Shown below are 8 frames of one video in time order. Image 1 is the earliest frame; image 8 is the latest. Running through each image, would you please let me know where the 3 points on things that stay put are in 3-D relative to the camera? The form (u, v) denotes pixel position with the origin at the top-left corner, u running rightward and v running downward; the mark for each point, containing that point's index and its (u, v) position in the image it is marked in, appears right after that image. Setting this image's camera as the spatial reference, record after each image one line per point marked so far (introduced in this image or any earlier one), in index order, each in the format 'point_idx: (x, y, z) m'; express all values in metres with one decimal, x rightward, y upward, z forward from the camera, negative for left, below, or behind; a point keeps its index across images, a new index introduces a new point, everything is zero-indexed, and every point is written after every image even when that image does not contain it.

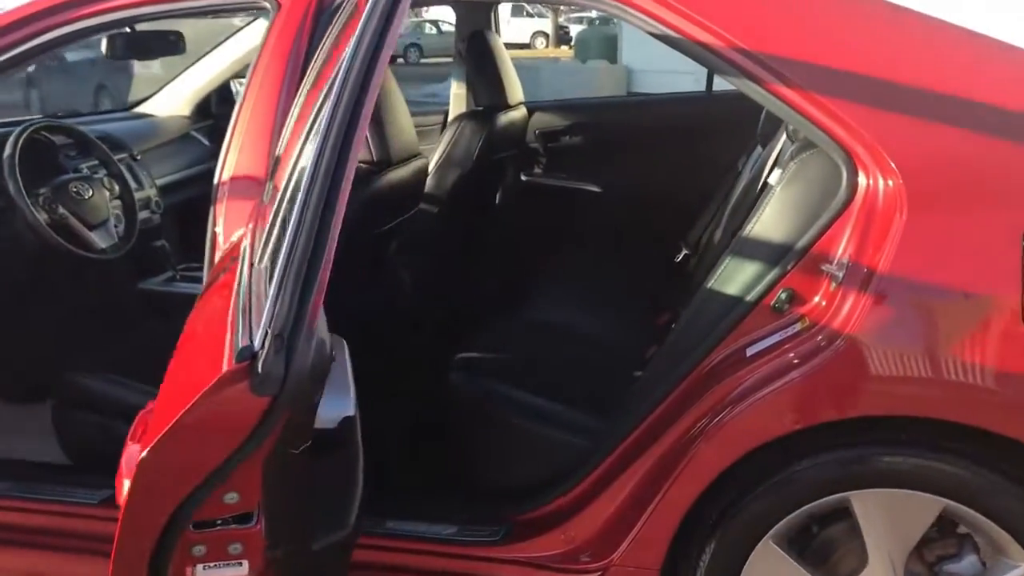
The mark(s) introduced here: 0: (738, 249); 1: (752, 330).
0: (+0.4, +0.1, +1.7) m
1: (+0.4, -0.1, +1.7) m
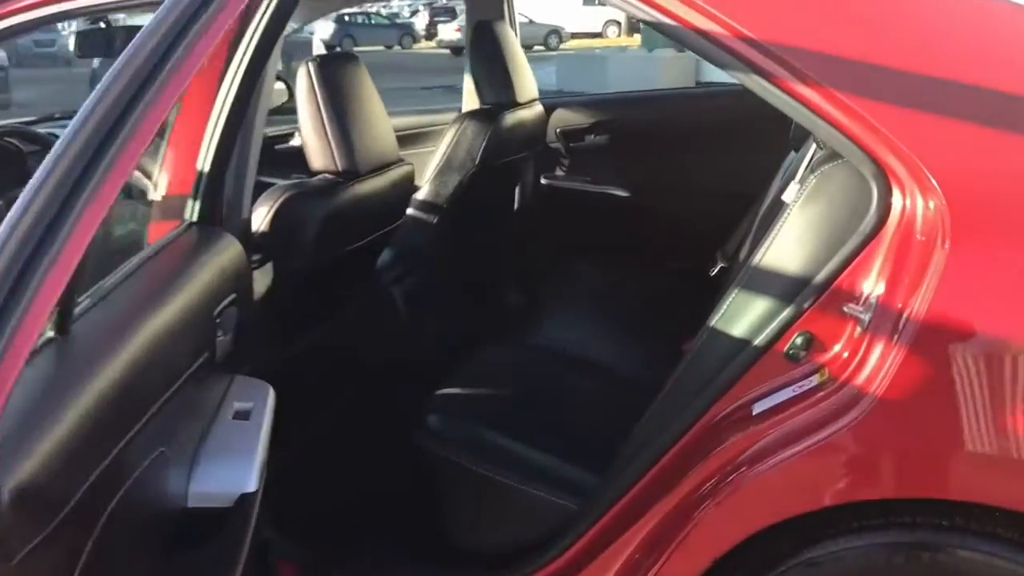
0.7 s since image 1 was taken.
0: (+0.3, 0.0, +1.4) m
1: (+0.3, -0.1, +1.4) m
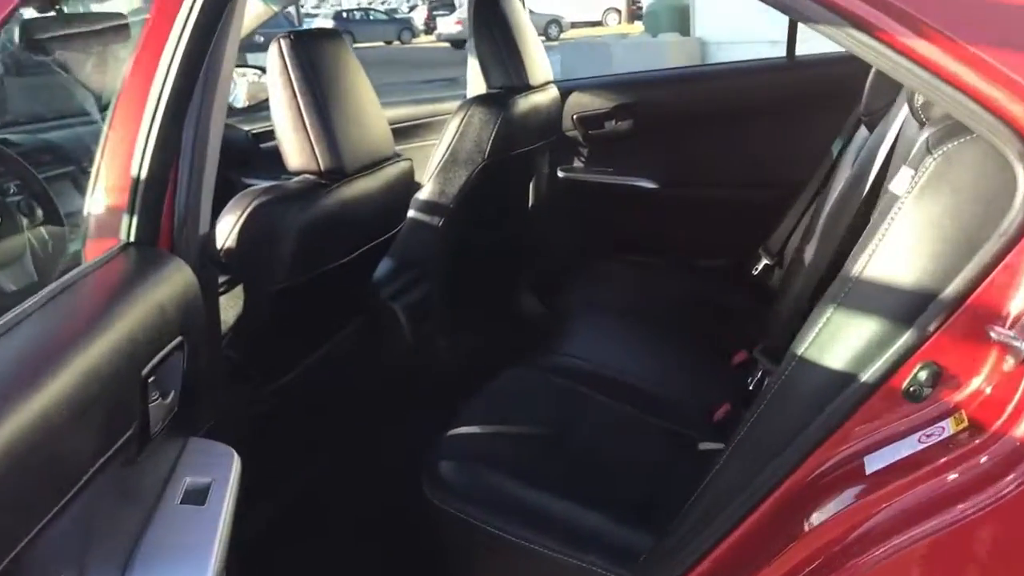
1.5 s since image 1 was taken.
0: (+0.4, 0.0, +1.1) m
1: (+0.4, -0.2, +1.0) m
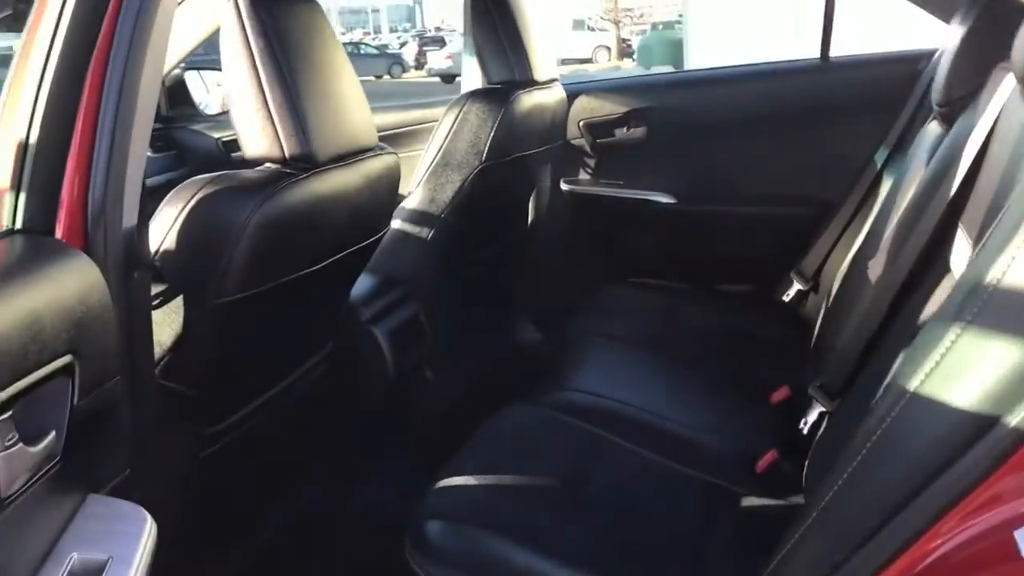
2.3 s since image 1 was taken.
0: (+0.4, 0.0, +0.8) m
1: (+0.4, -0.2, +0.8) m
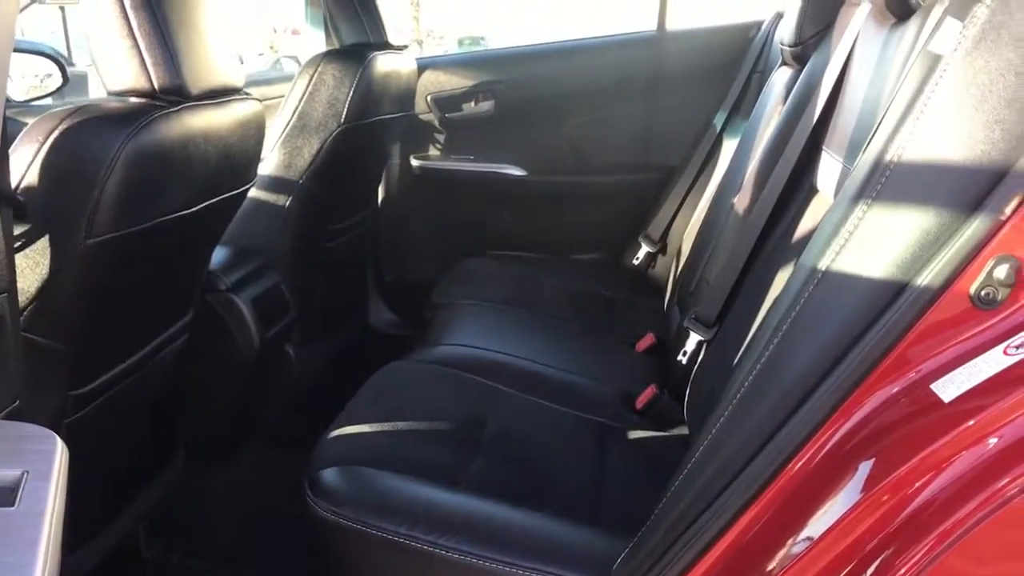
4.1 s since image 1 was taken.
0: (+0.3, +0.1, +0.9) m
1: (+0.3, -0.1, +0.8) m
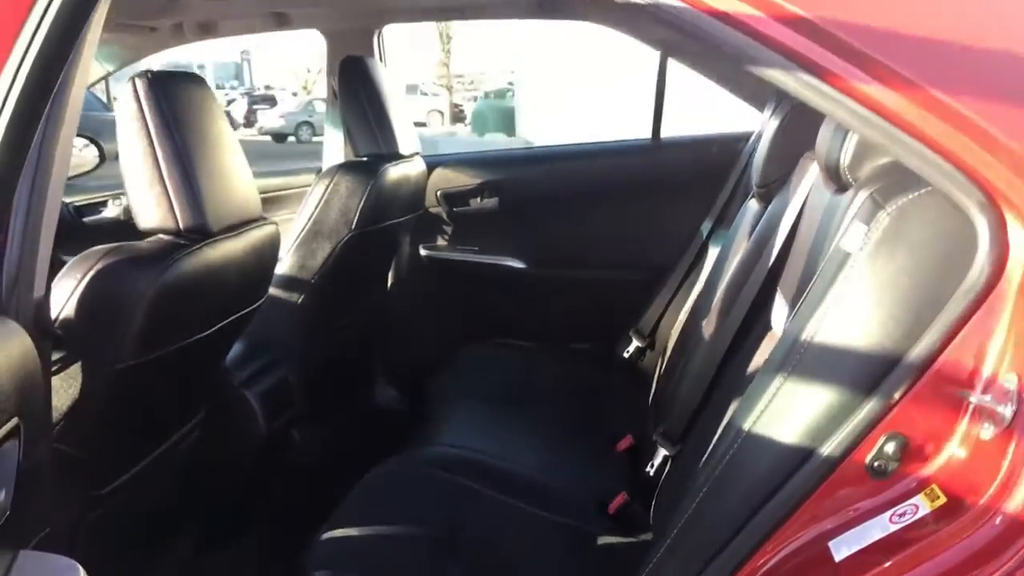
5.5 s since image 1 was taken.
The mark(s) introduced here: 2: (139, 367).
0: (+0.3, -0.1, +1.0) m
1: (+0.3, -0.2, +0.9) m
2: (-0.5, -0.1, +1.3) m
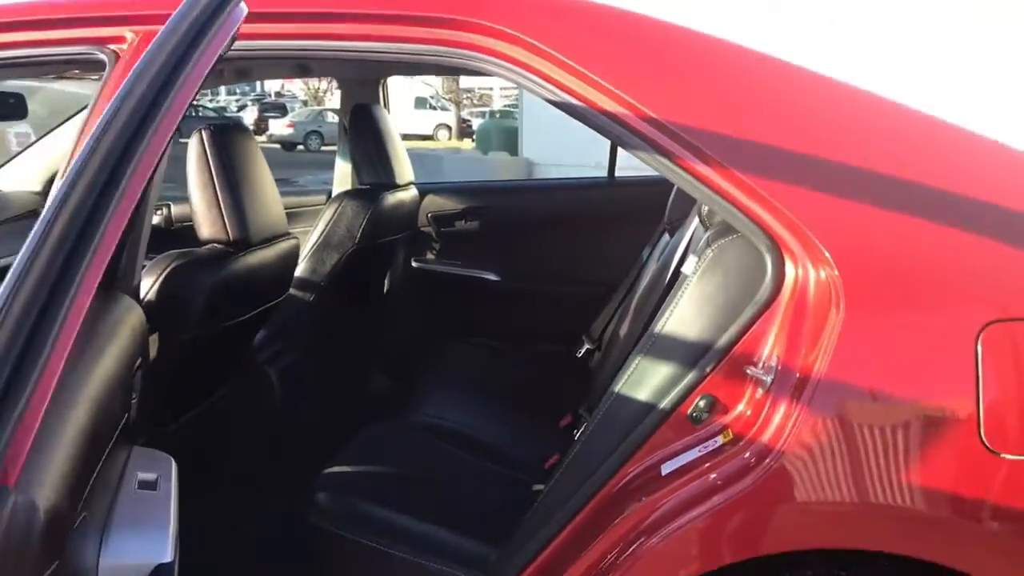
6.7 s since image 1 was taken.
0: (+0.2, -0.1, +1.5) m
1: (+0.2, -0.2, +1.4) m
2: (-0.6, -0.1, +1.7) m
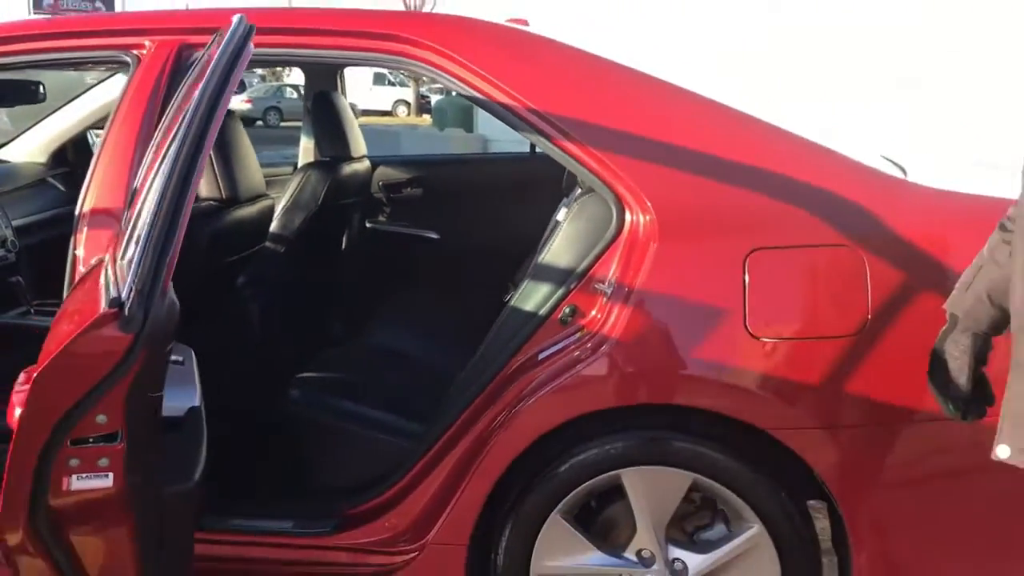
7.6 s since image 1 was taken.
0: (0.0, 0.0, +2.1) m
1: (+0.1, -0.1, +2.0) m
2: (-0.7, 0.0, +2.3) m
